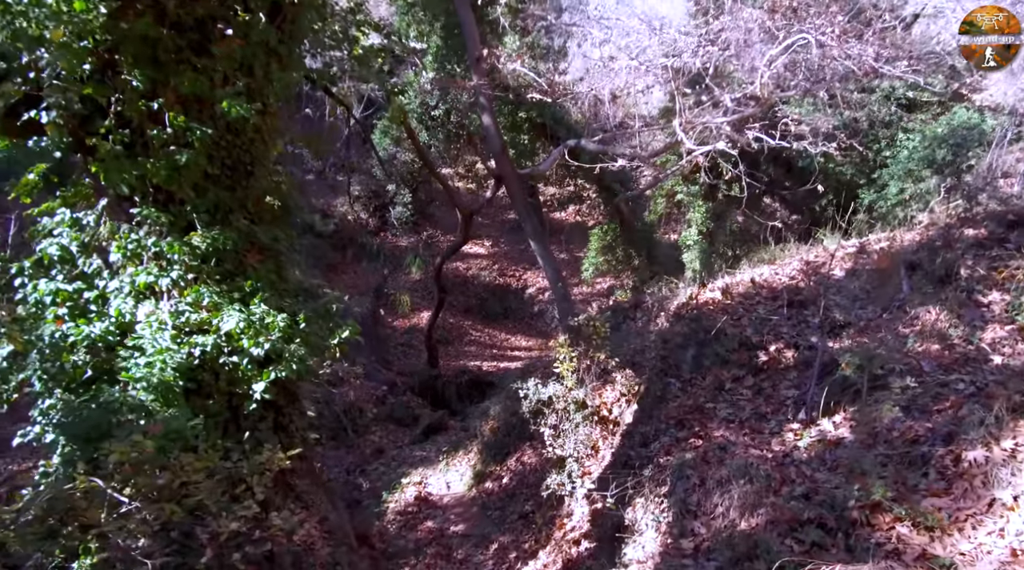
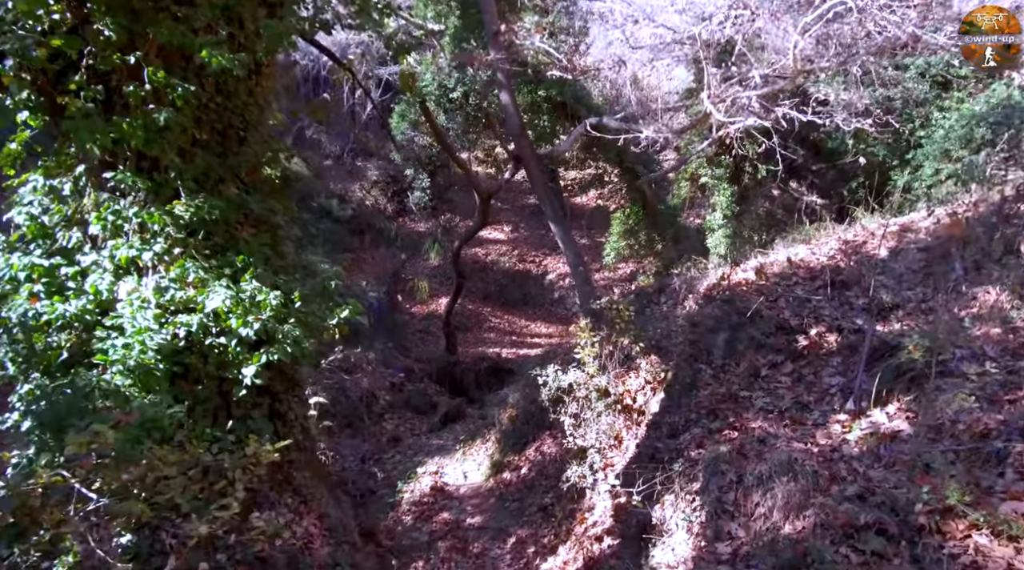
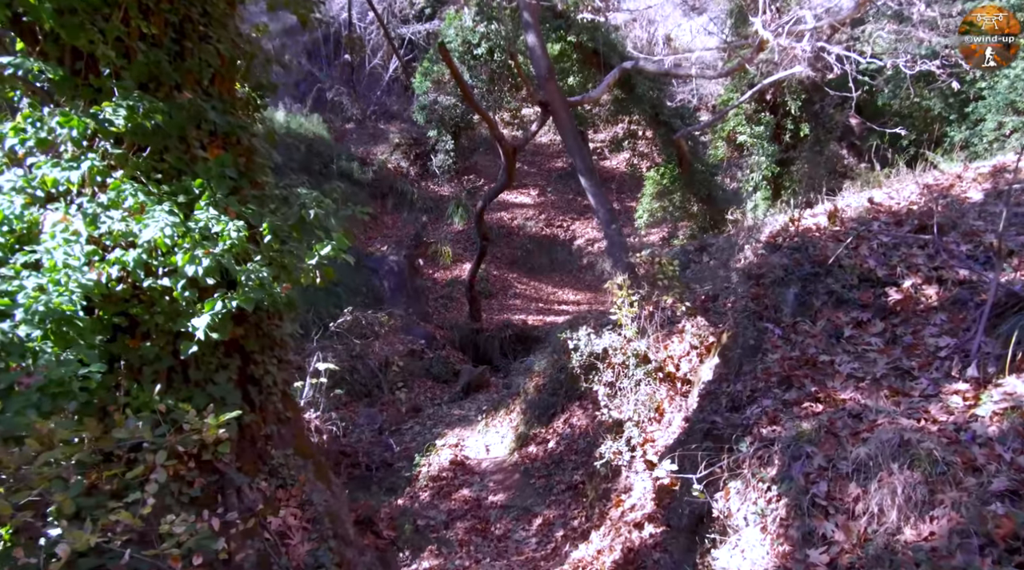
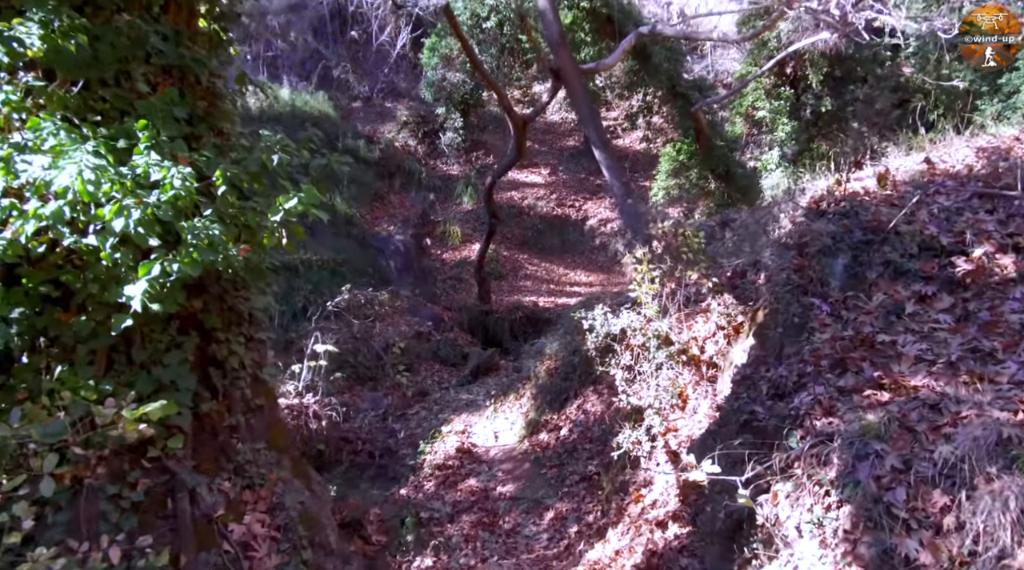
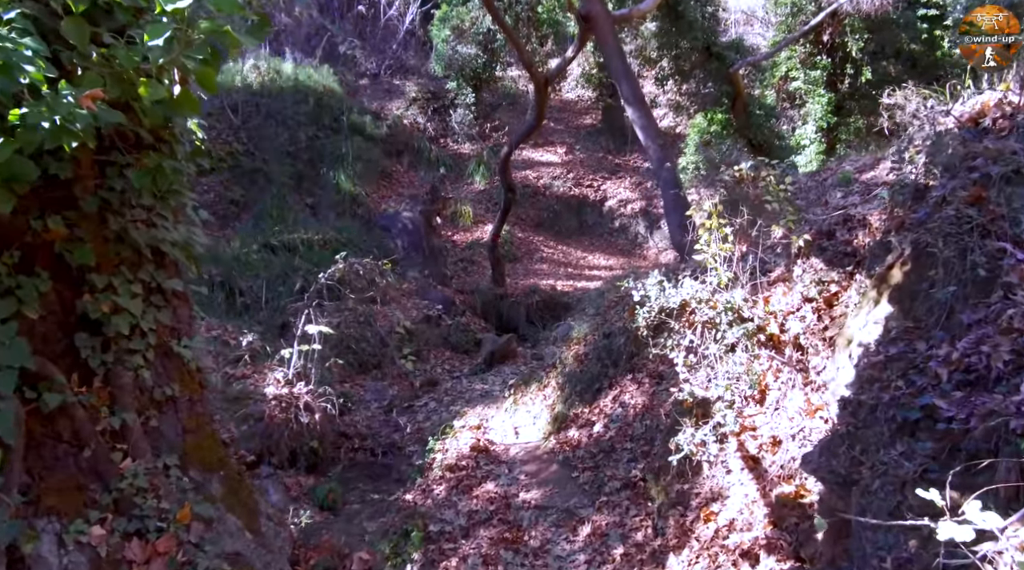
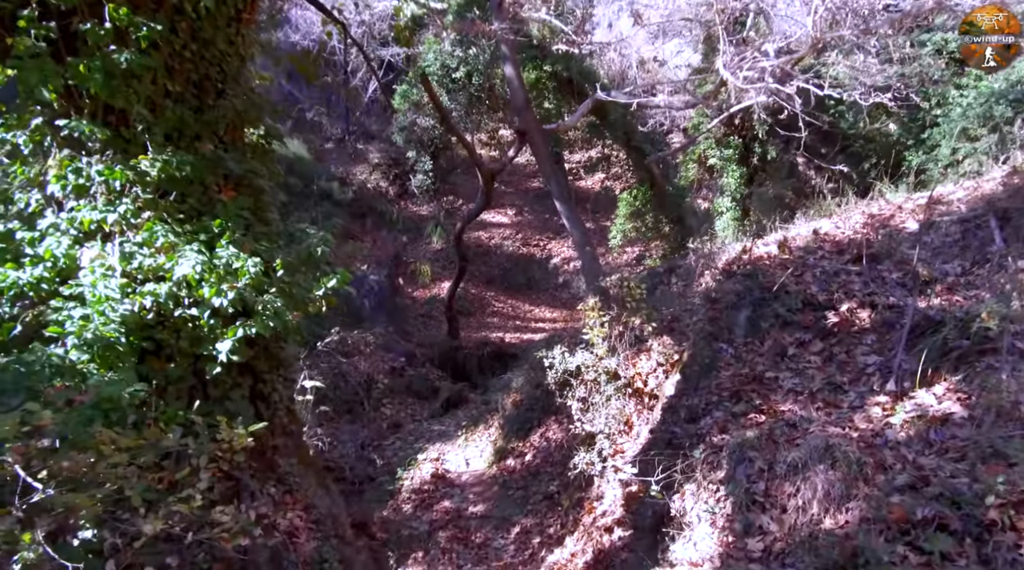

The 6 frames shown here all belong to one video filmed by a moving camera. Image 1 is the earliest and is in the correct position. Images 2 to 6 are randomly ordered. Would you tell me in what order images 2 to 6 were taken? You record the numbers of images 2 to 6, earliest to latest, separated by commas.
2, 6, 3, 4, 5
